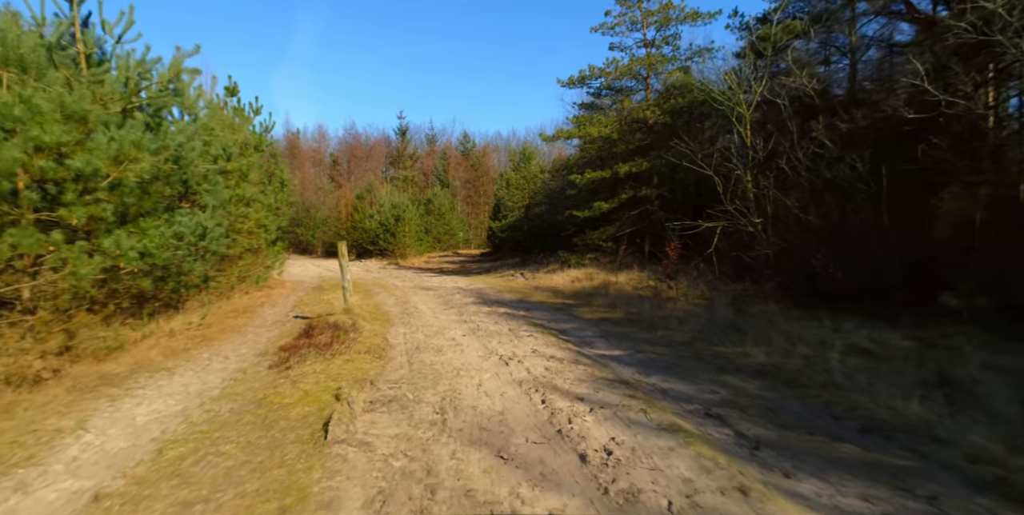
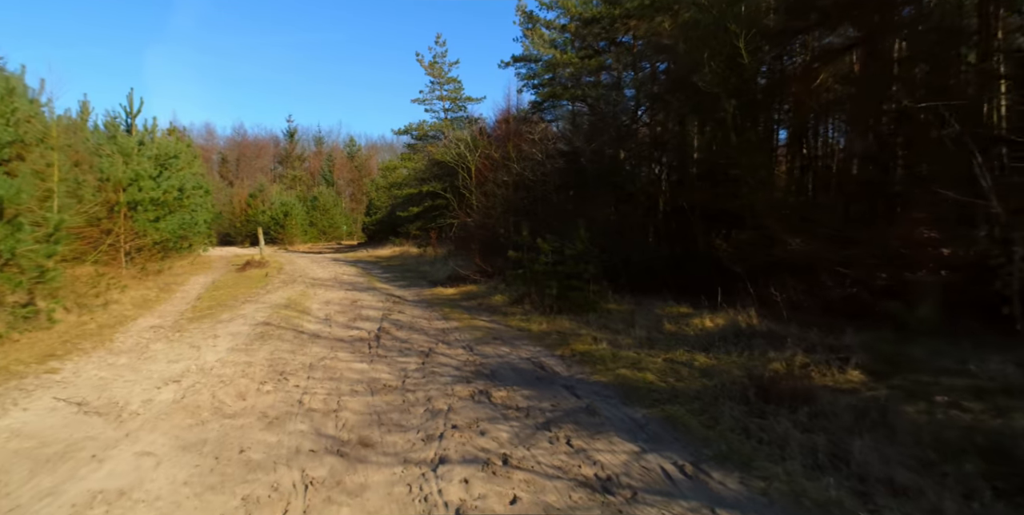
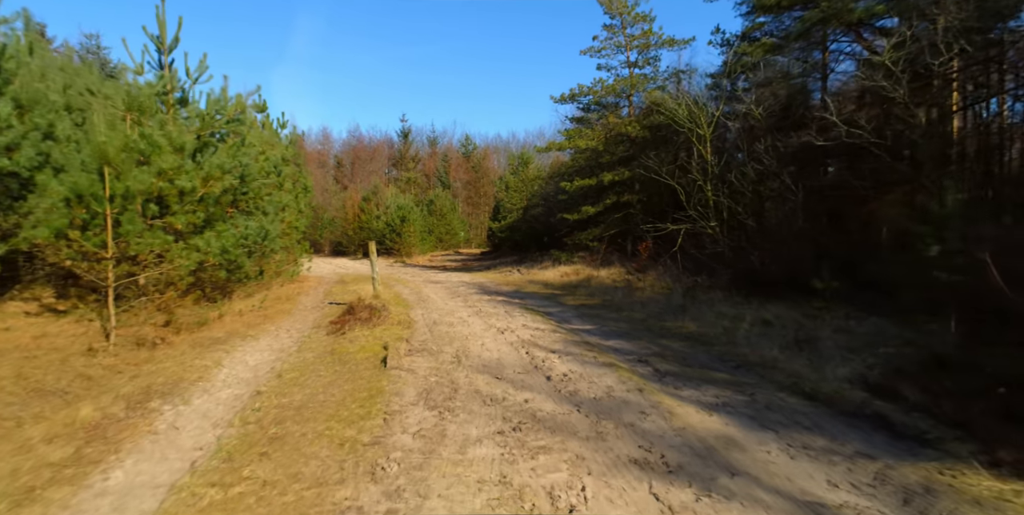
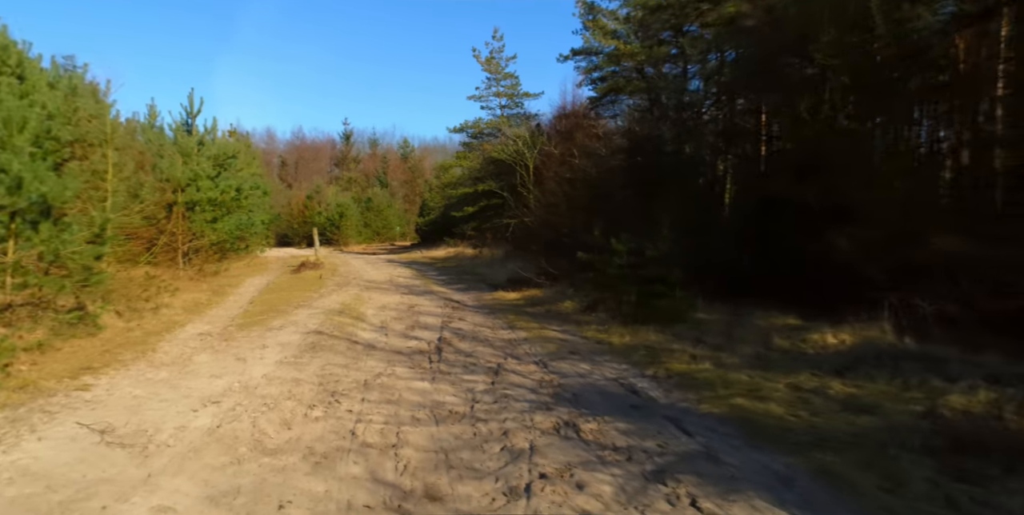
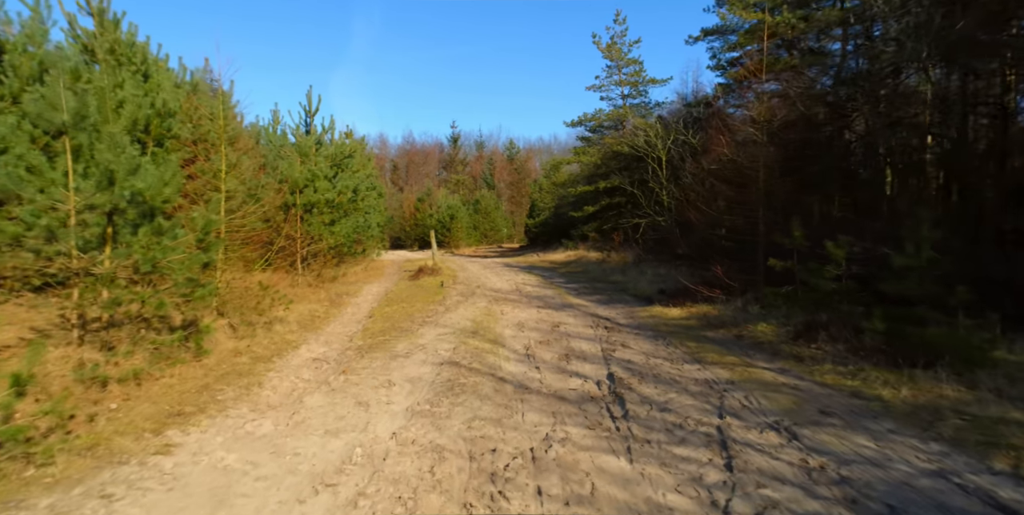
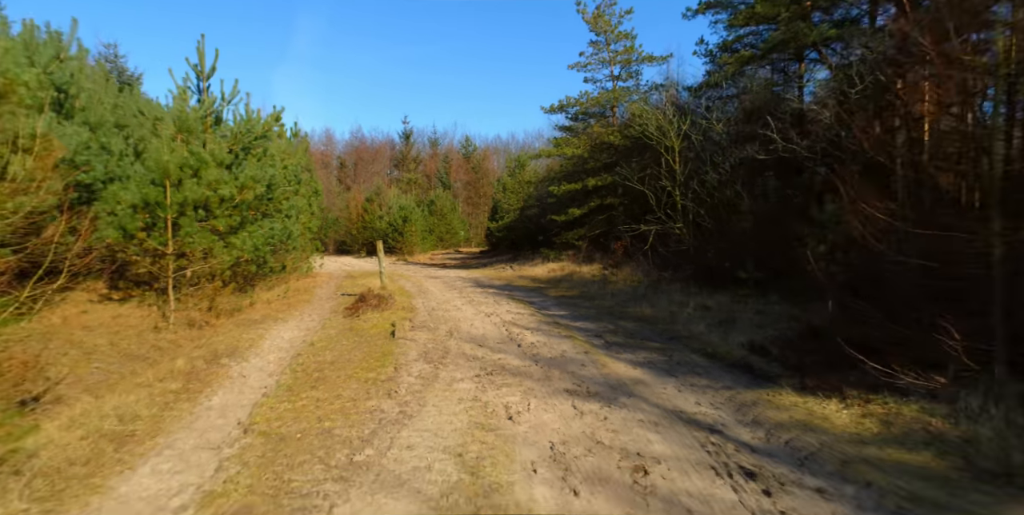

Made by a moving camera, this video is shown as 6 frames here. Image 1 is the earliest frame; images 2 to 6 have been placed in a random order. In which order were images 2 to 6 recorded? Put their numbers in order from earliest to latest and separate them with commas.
3, 6, 5, 4, 2
